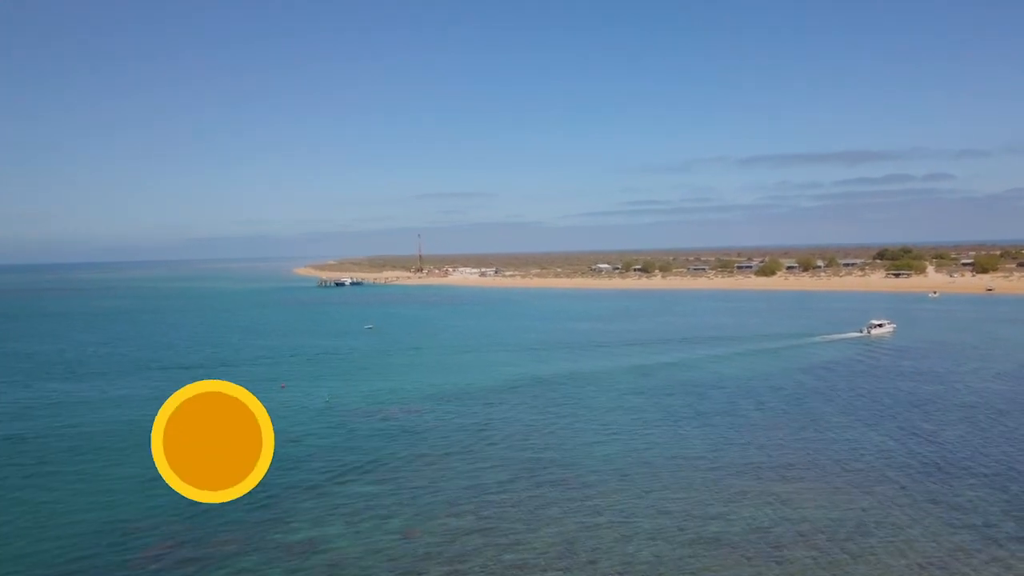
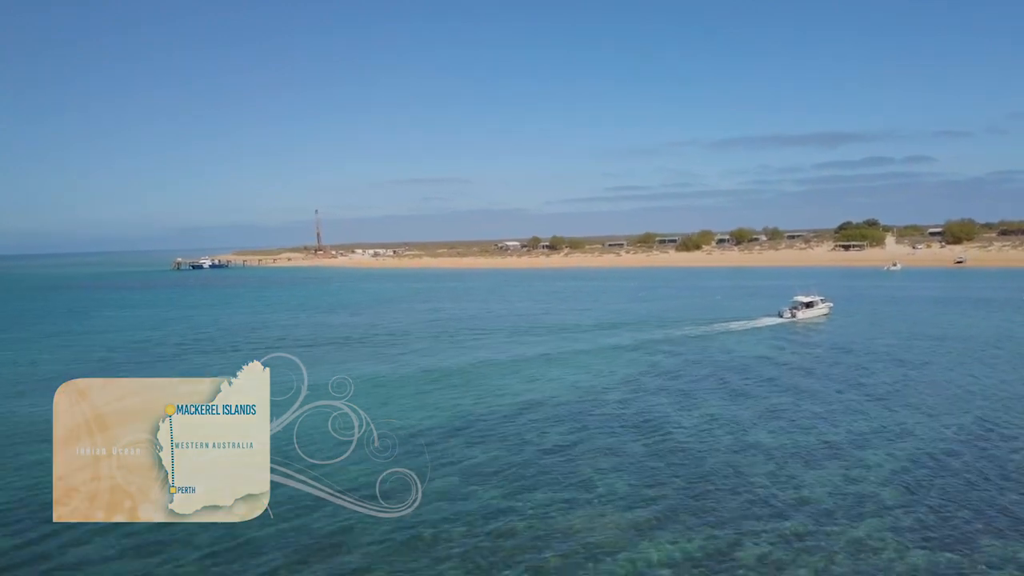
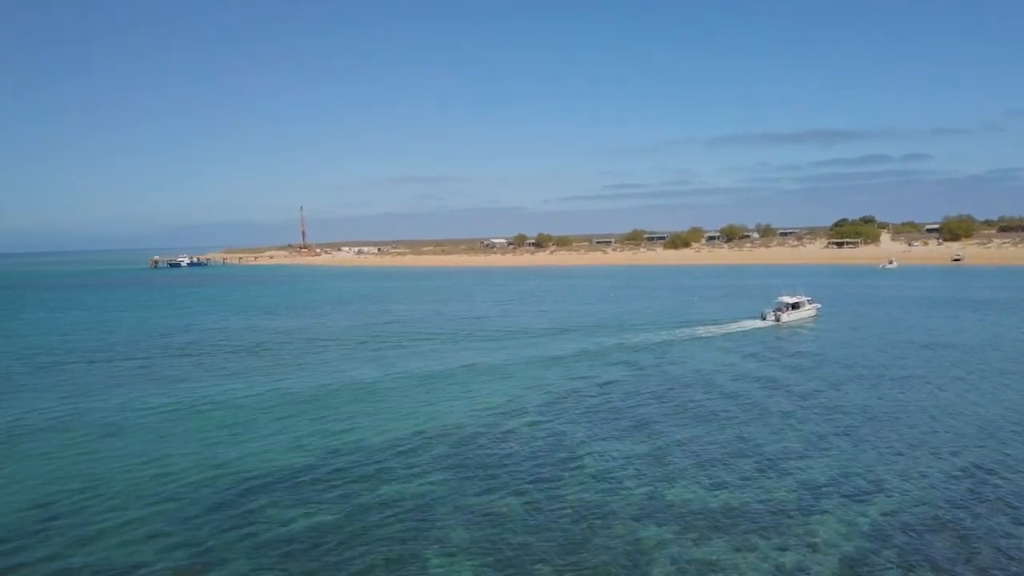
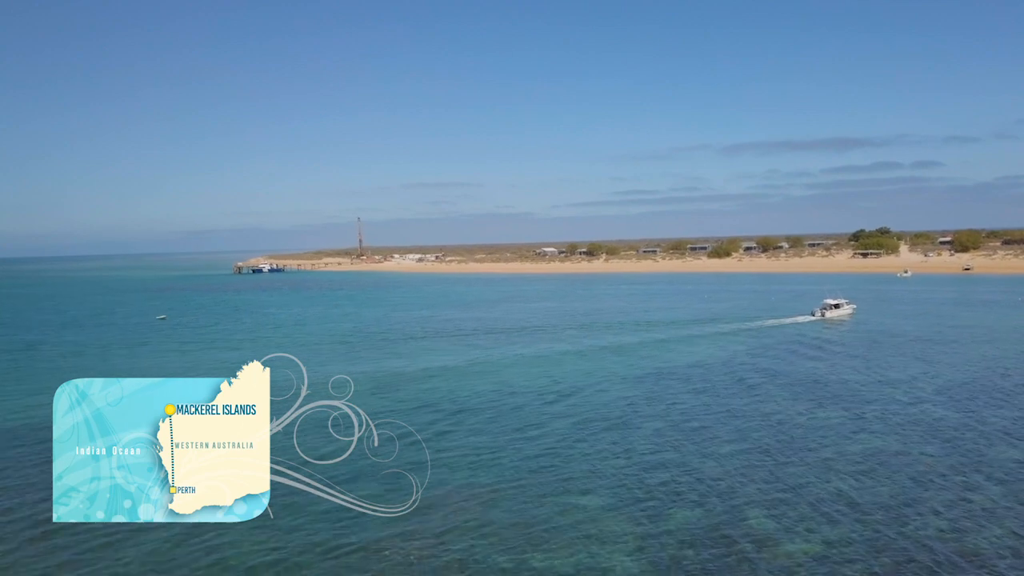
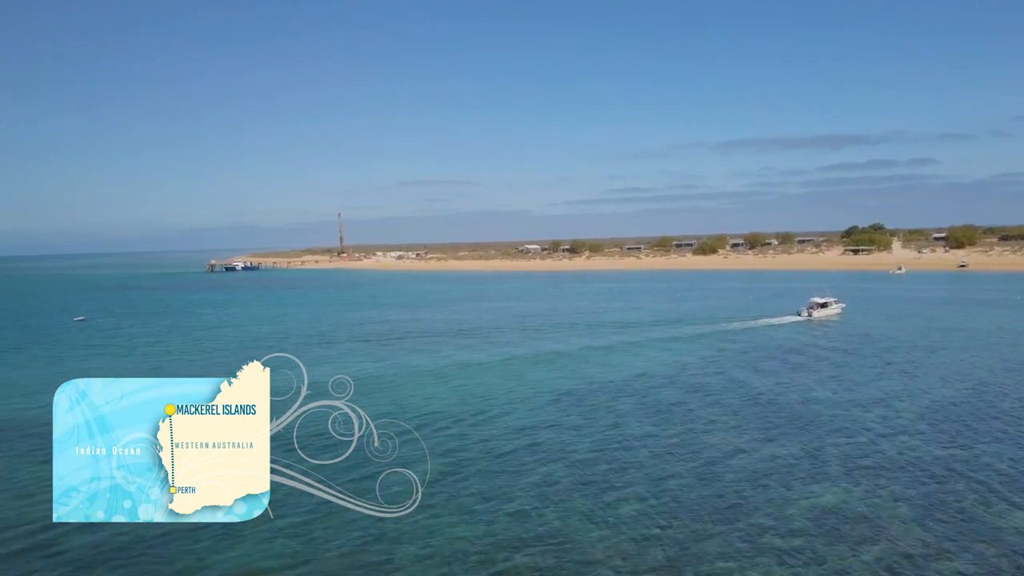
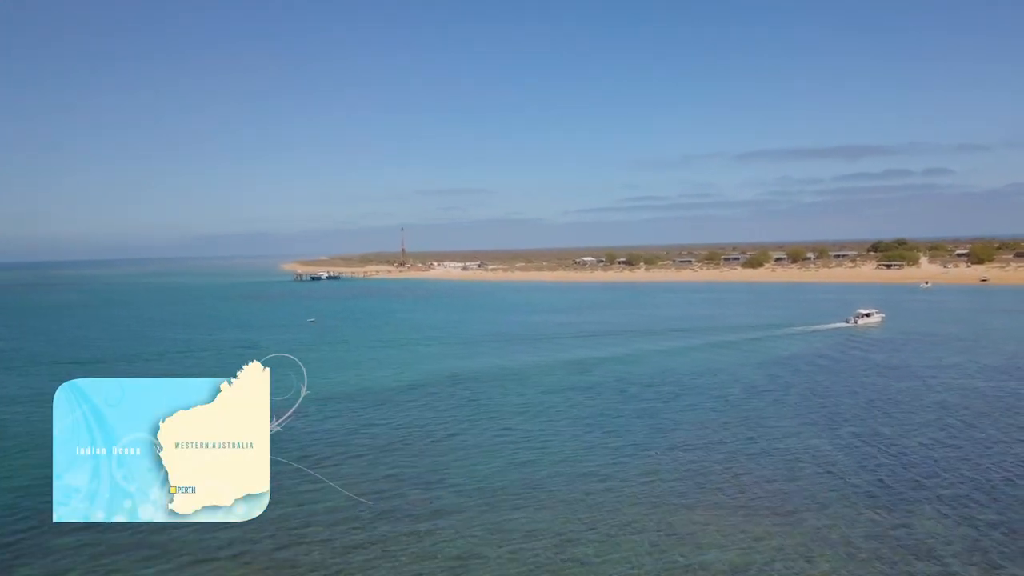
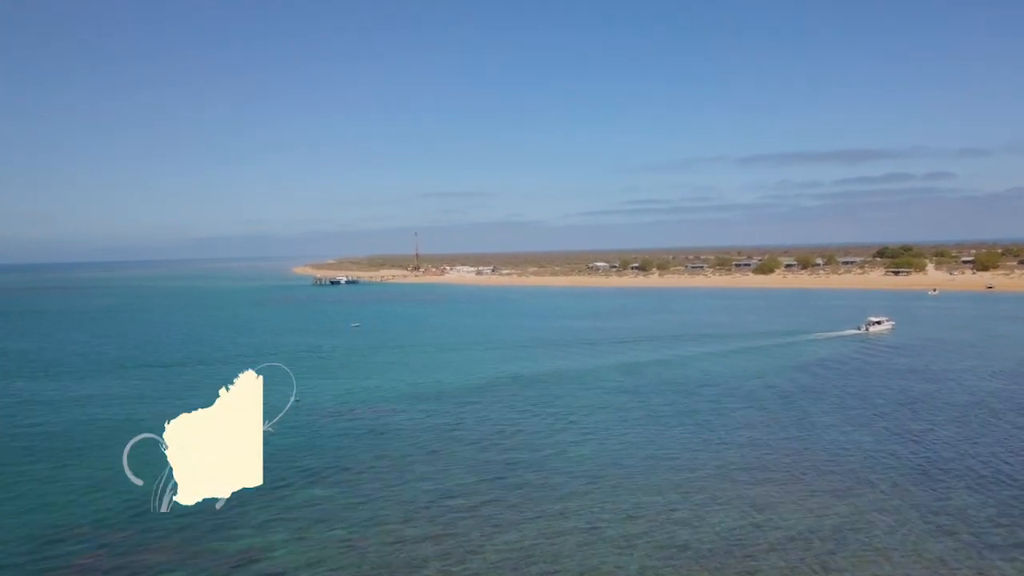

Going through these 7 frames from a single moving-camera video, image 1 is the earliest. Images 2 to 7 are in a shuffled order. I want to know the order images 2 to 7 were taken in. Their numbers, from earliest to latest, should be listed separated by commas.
7, 6, 4, 5, 2, 3
